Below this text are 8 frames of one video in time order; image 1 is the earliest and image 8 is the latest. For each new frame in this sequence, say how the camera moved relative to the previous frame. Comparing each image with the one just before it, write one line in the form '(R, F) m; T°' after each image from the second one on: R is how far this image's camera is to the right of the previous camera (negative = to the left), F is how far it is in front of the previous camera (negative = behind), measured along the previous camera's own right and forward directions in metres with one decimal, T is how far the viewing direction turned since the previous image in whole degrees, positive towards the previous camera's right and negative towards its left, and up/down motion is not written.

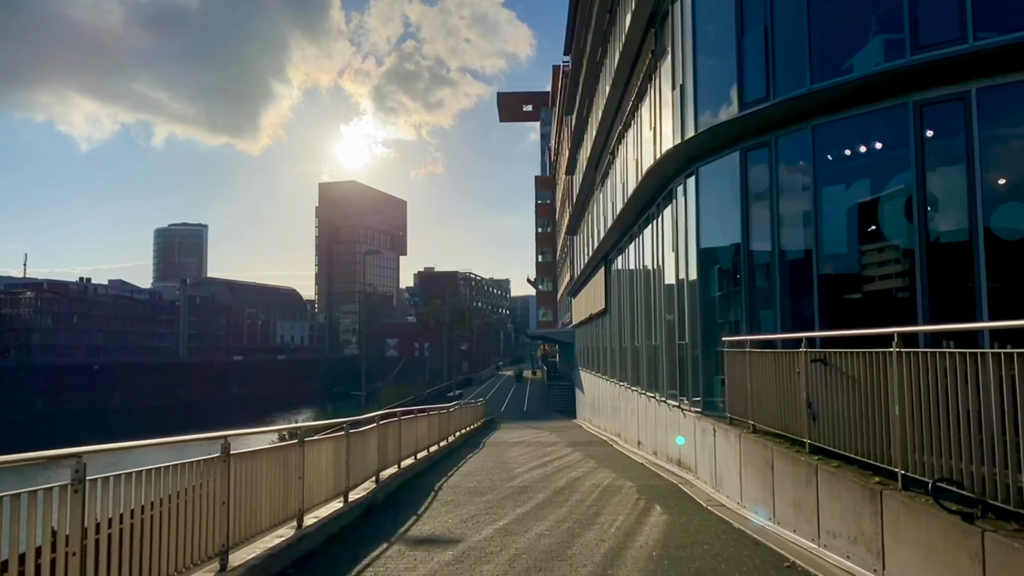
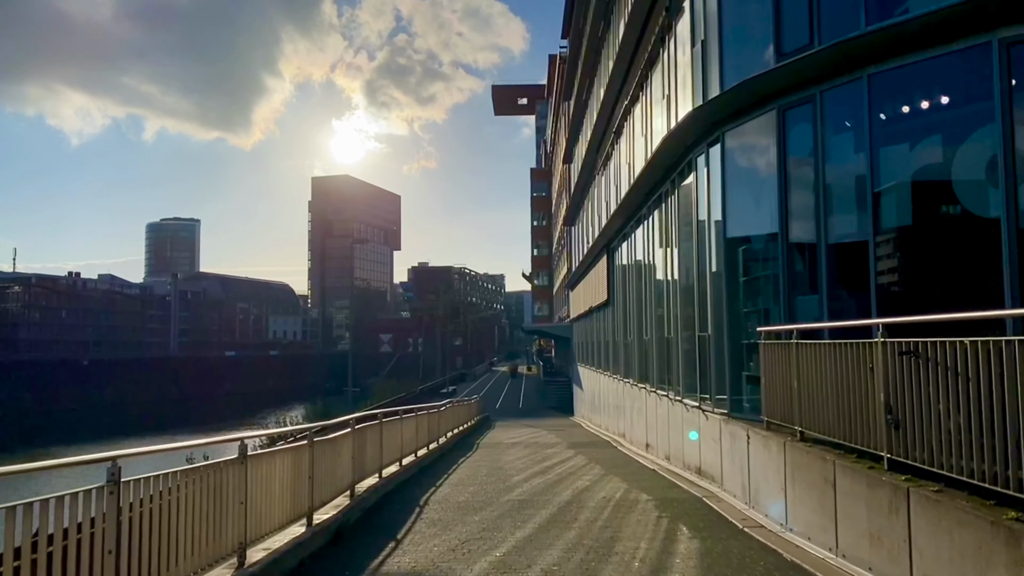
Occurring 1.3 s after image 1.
(0.0, +1.7) m; 0°
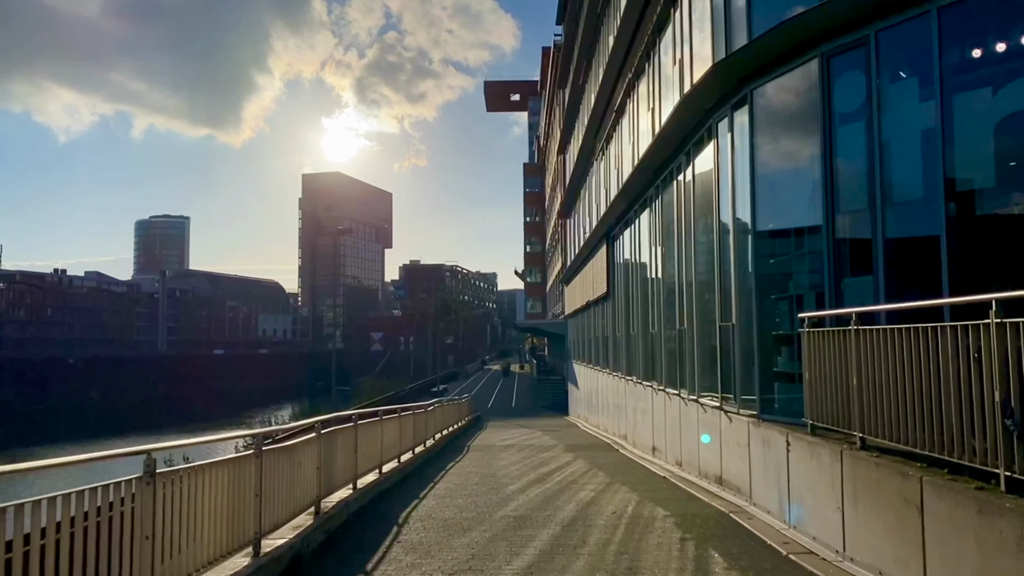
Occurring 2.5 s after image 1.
(0.0, +1.6) m; +1°
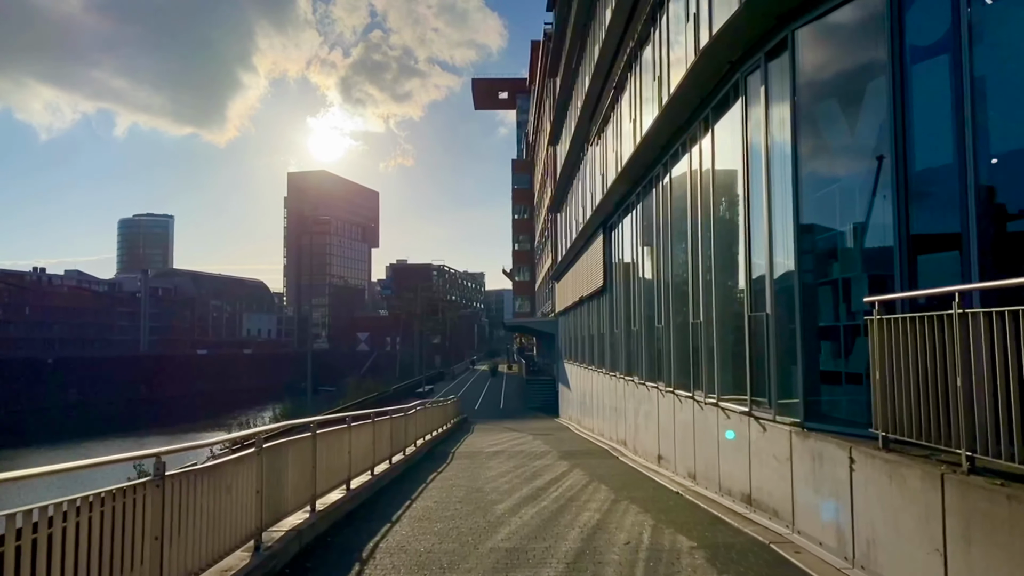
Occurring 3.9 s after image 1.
(0.0, +1.7) m; +1°
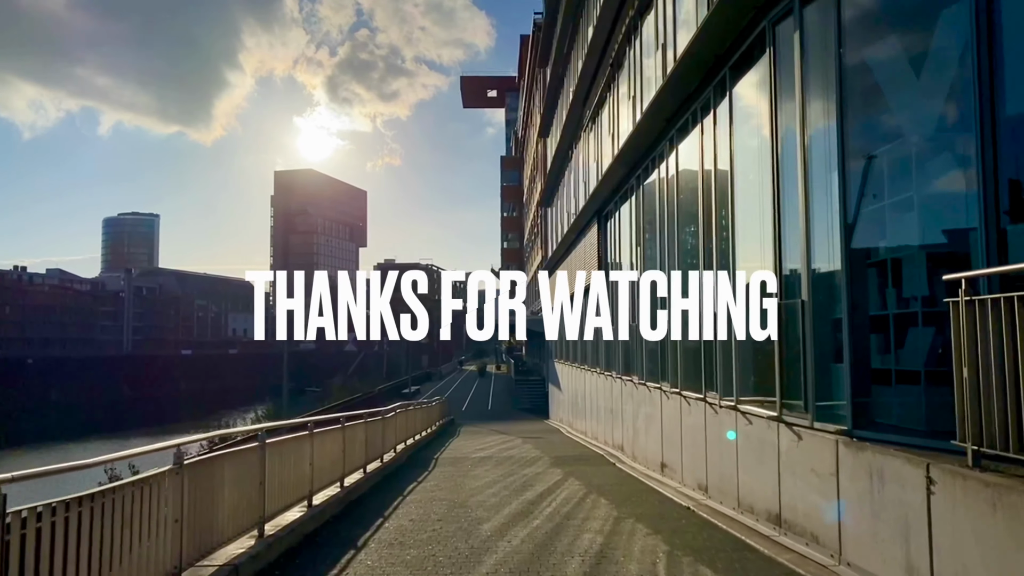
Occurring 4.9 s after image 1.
(0.0, +1.4) m; +1°
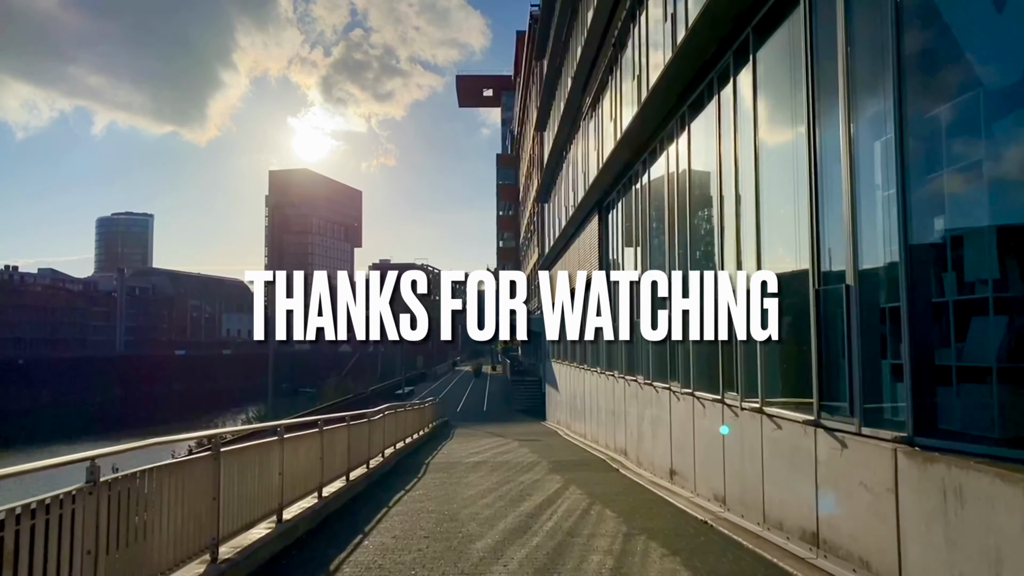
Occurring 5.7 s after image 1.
(0.0, +1.1) m; 0°
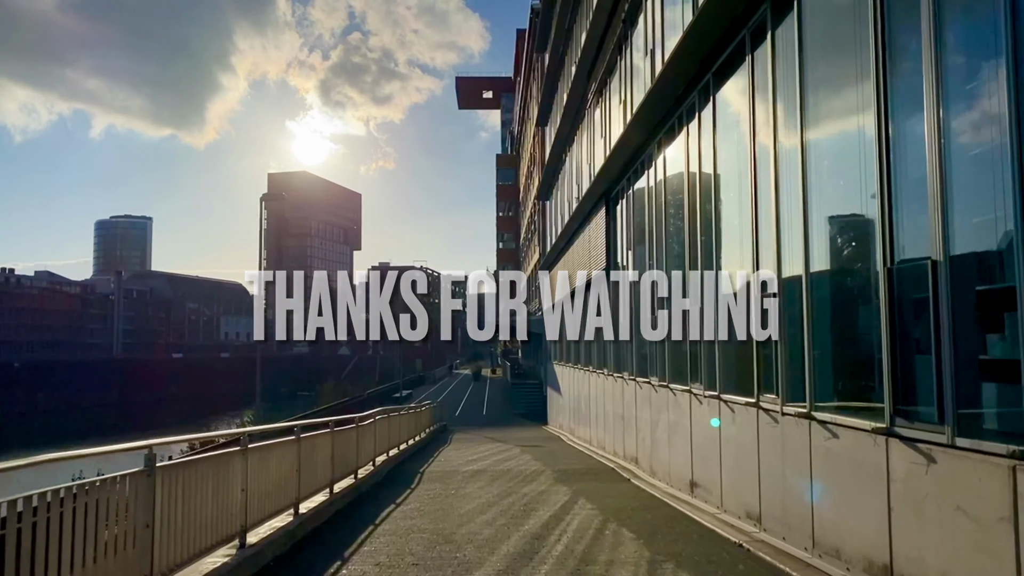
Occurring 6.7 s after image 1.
(0.0, +1.2) m; 0°
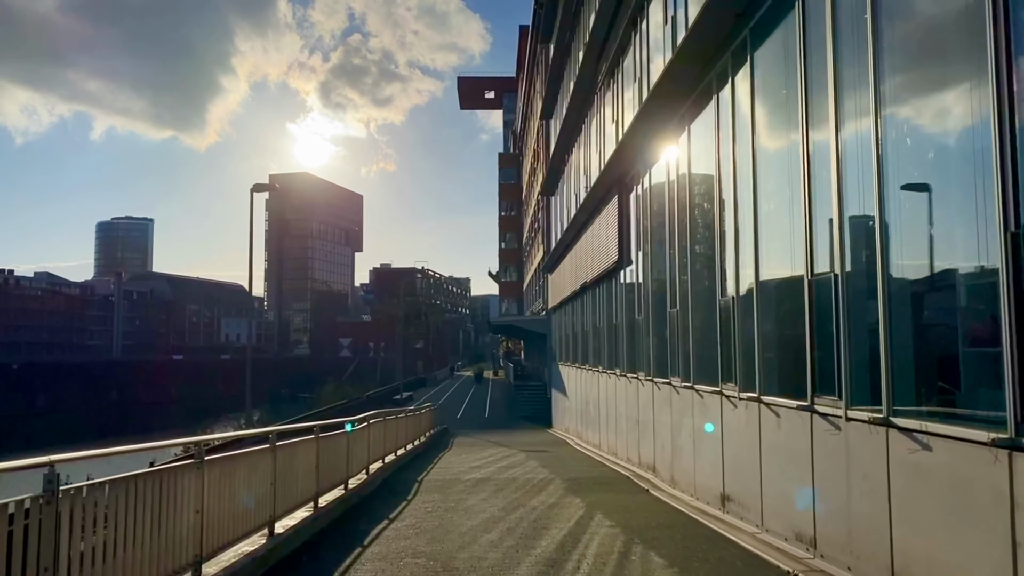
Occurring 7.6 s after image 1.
(-0.1, +1.2) m; 0°
